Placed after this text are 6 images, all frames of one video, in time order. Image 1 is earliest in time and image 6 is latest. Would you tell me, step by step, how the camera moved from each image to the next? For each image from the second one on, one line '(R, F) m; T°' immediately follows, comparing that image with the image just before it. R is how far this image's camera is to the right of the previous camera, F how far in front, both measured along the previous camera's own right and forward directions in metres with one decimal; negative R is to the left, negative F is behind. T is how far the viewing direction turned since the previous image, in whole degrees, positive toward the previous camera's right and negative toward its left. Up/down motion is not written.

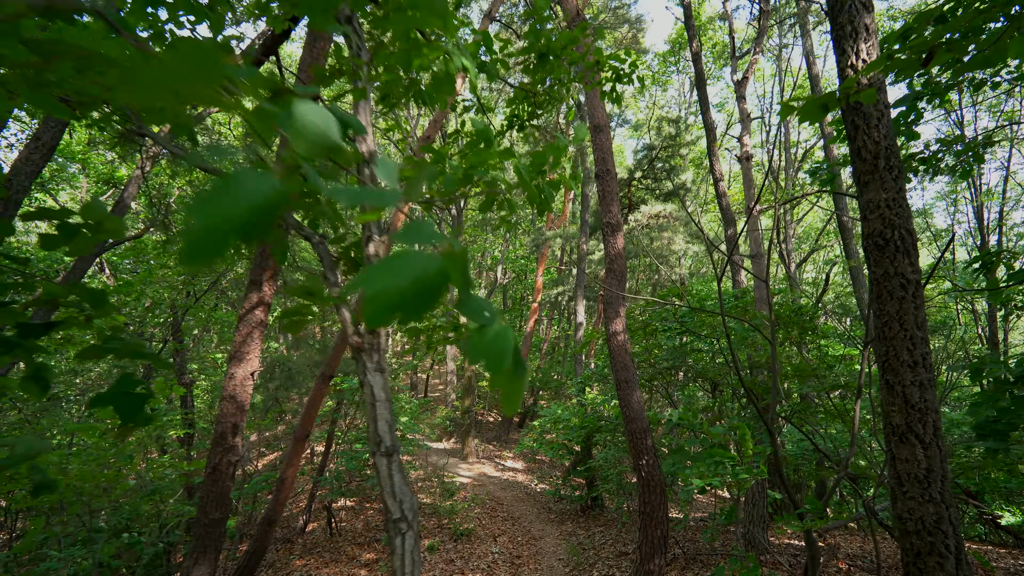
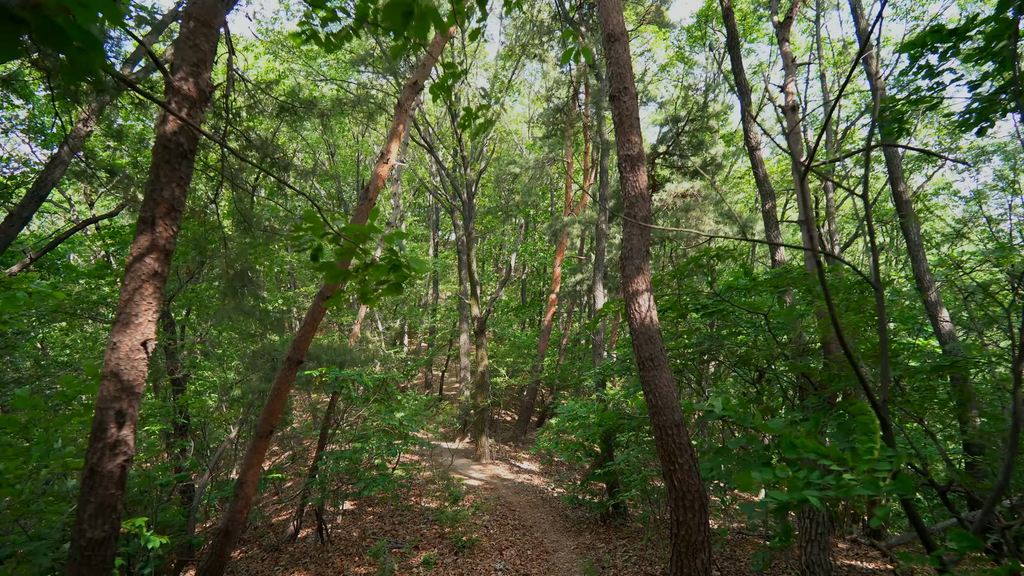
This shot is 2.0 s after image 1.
(+0.2, +0.8) m; -2°
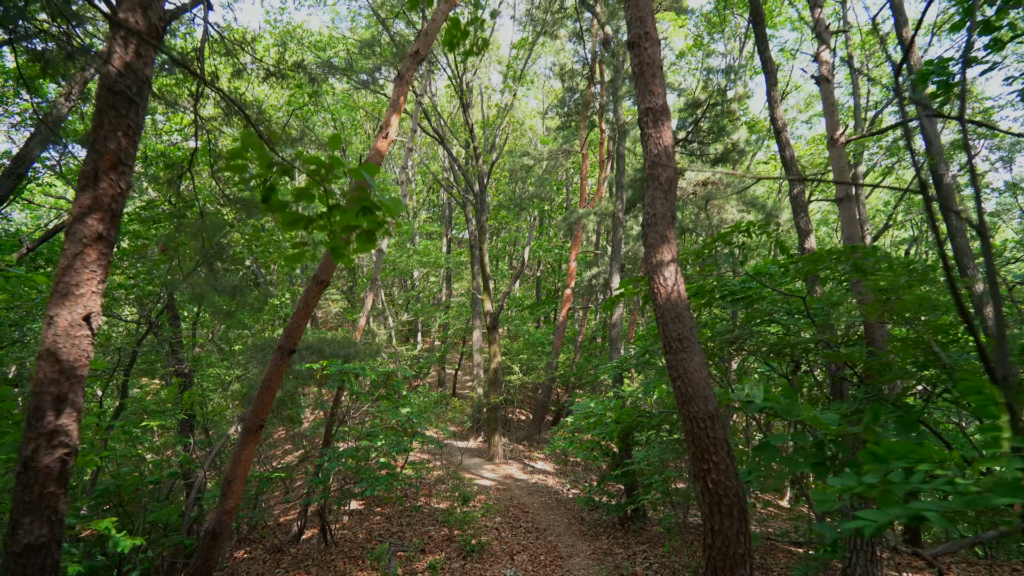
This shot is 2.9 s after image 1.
(0.0, +0.3) m; -2°
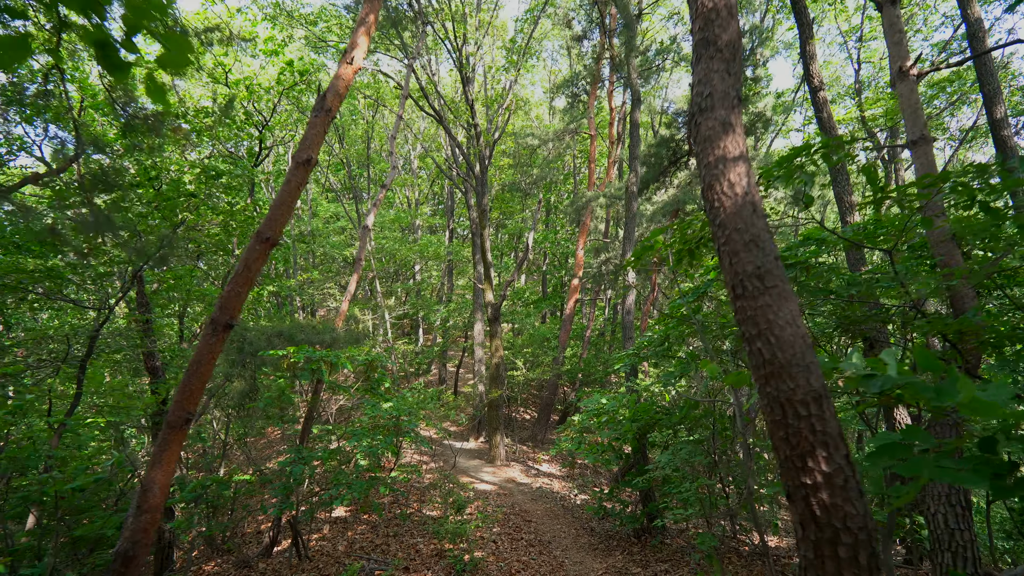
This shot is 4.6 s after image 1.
(+0.1, +0.8) m; -1°
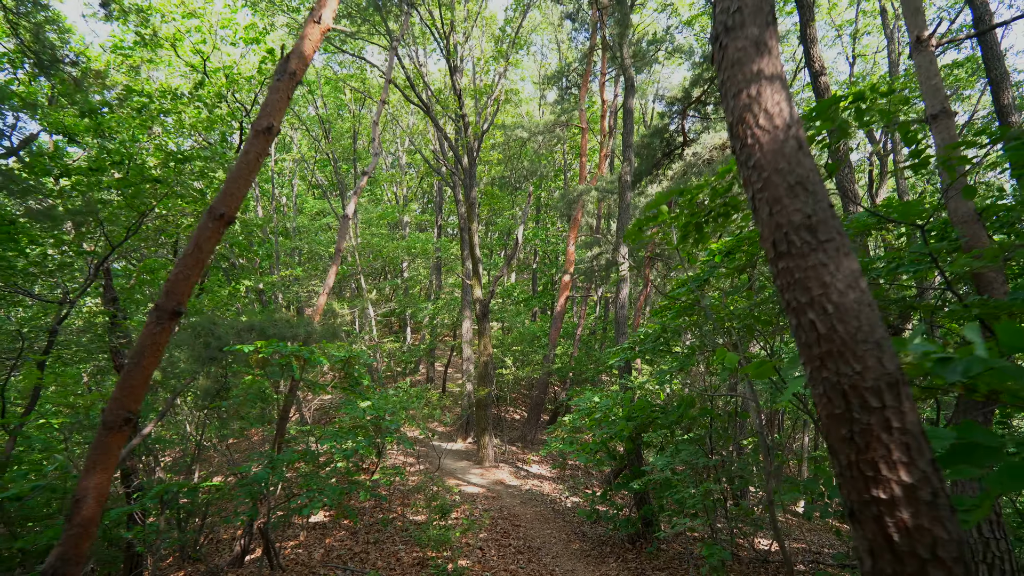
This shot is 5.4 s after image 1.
(0.0, +0.3) m; +1°
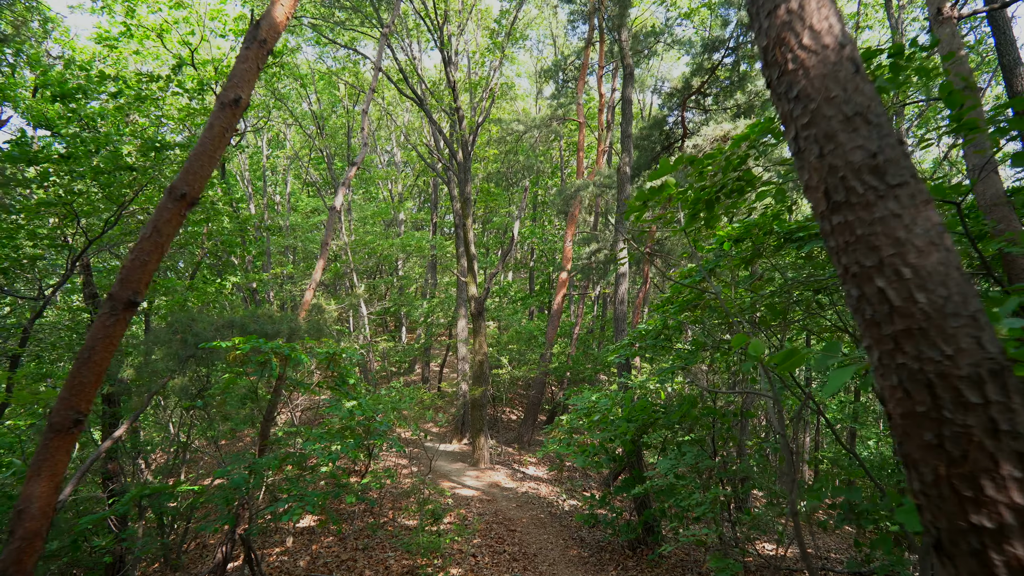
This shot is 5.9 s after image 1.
(0.0, +0.2) m; 0°
